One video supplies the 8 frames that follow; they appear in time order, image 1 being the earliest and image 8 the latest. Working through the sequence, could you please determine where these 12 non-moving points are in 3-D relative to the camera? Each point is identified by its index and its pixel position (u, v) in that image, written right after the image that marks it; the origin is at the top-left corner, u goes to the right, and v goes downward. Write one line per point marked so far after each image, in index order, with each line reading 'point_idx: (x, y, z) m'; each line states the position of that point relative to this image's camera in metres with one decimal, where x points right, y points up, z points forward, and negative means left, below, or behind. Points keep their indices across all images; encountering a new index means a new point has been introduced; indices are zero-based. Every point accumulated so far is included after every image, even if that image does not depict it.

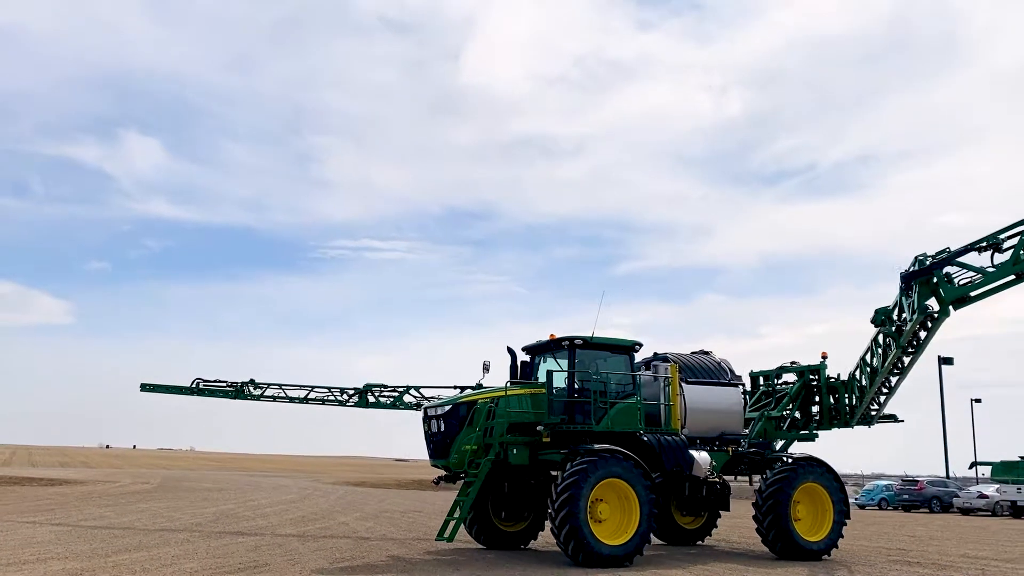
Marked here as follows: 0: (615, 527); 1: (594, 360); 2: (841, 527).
0: (+1.5, -3.6, +13.3) m
1: (+1.4, -1.2, +14.6) m
2: (+5.6, -4.0, +15.0) m
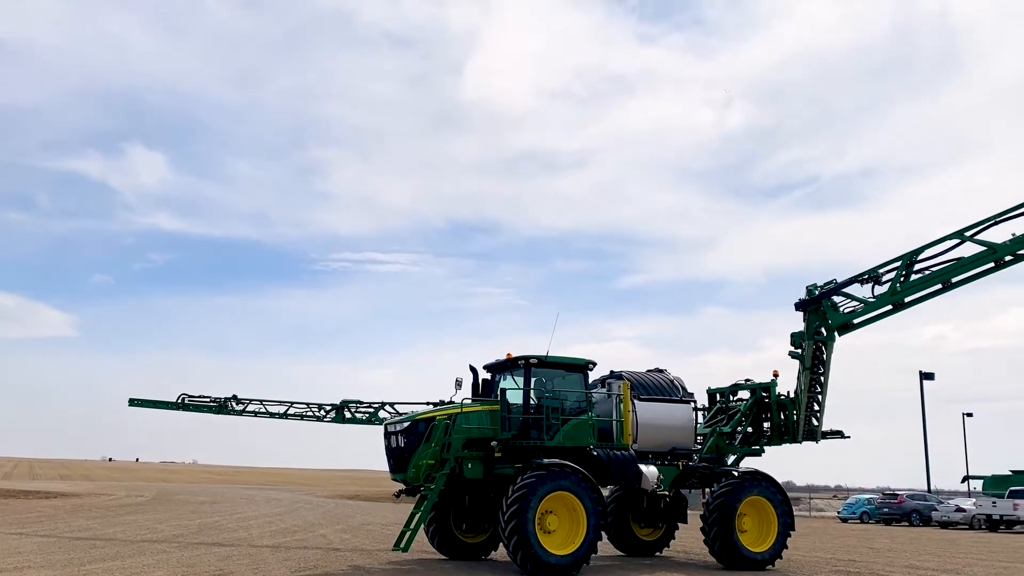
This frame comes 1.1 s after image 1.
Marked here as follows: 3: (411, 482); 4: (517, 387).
0: (+0.8, -3.9, +14.0) m
1: (+0.7, -1.6, +15.4) m
2: (+4.8, -4.4, +15.7) m
3: (-1.7, -3.2, +14.5) m
4: (+0.1, -1.7, +15.2) m
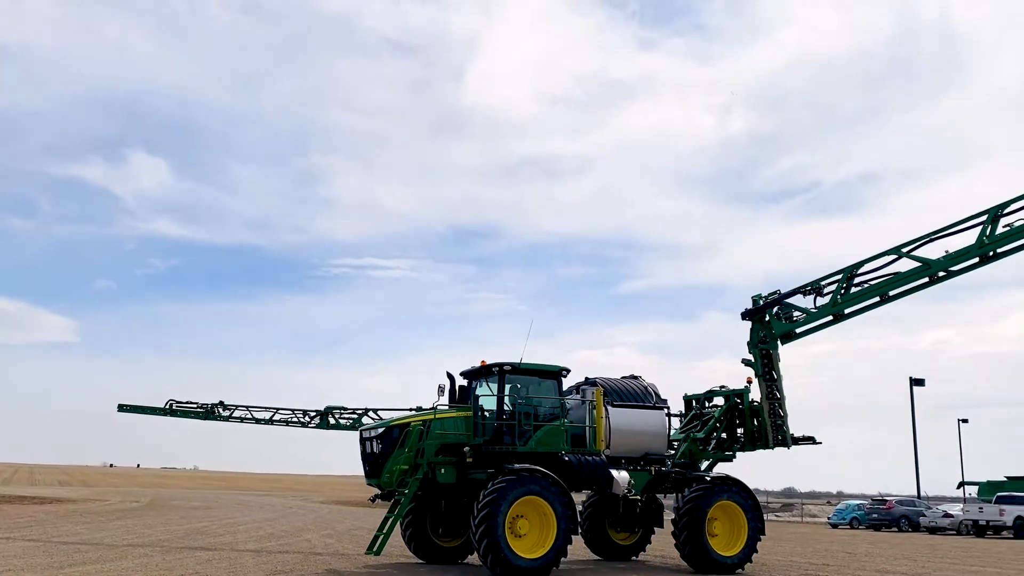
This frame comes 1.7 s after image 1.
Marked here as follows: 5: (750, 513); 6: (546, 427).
0: (+0.4, -4.1, +14.3) m
1: (+0.2, -1.7, +15.7) m
2: (+4.4, -4.6, +16.0) m
3: (-2.1, -3.3, +14.8) m
4: (-0.4, -1.9, +15.5) m
5: (+4.3, -4.1, +16.1) m
6: (+0.6, -2.4, +15.4) m
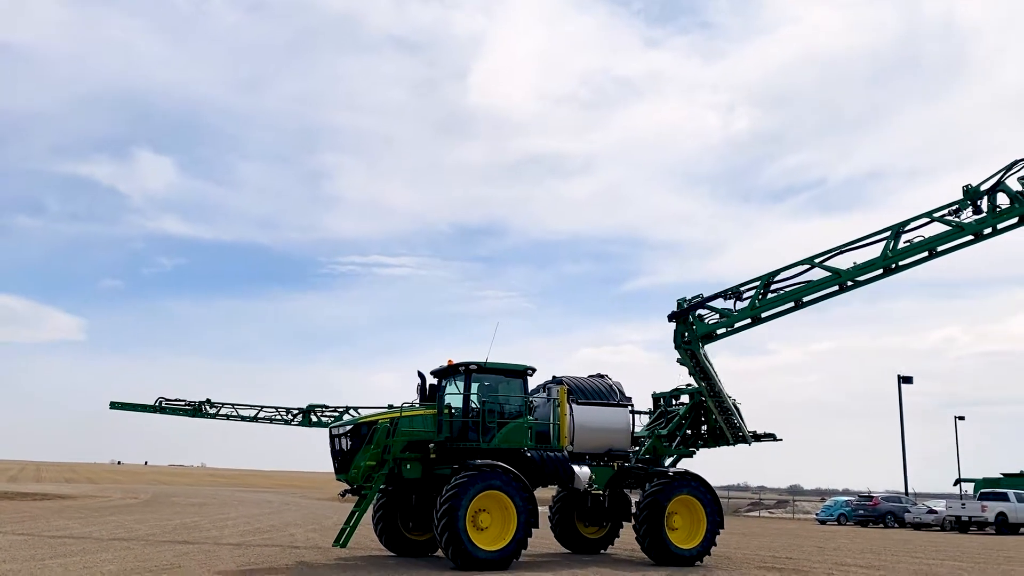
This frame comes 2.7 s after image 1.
0: (-0.3, -4.1, +14.8) m
1: (-0.4, -1.8, +16.2) m
2: (+3.8, -4.6, +16.5) m
3: (-2.8, -3.4, +15.4) m
4: (-1.0, -1.9, +16.1) m
5: (+3.7, -4.1, +16.6) m
6: (0.0, -2.5, +16.0) m
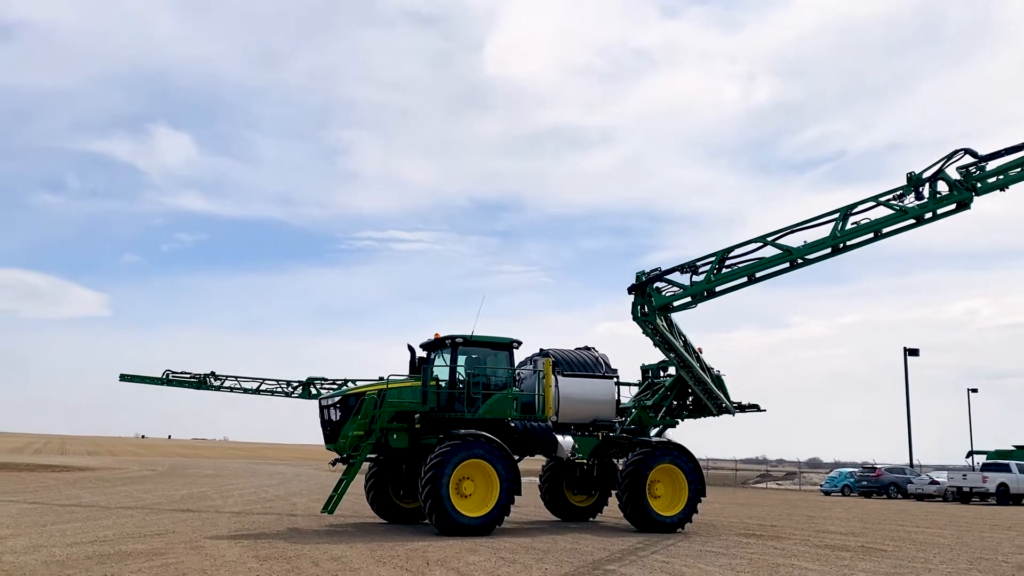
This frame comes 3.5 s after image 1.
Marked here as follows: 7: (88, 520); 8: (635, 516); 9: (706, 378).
0: (-0.6, -3.7, +15.3) m
1: (-0.7, -1.3, +16.6) m
2: (+3.5, -4.1, +16.9) m
3: (-3.0, -2.9, +15.9) m
4: (-1.3, -1.4, +16.5) m
5: (+3.4, -3.6, +17.0) m
6: (-0.3, -2.0, +16.4) m
7: (-8.0, -4.4, +16.6) m
8: (+2.3, -4.2, +16.5) m
9: (+3.9, -1.8, +18.1) m
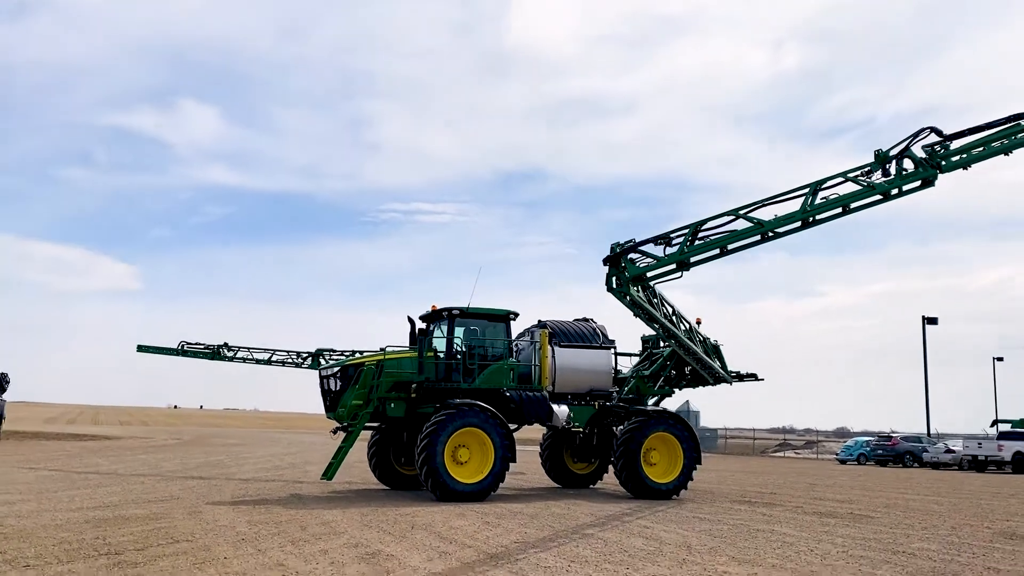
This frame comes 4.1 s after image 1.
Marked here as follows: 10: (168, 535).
0: (-0.7, -3.2, +15.6) m
1: (-0.8, -0.7, +16.9) m
2: (+3.5, -3.5, +17.1) m
3: (-3.1, -2.4, +16.3) m
4: (-1.3, -0.9, +16.8) m
5: (+3.4, -3.0, +17.2) m
6: (-0.4, -1.5, +16.7) m
7: (-8.0, -3.9, +17.2) m
8: (+2.2, -3.7, +16.8) m
9: (+3.9, -1.2, +18.2) m
10: (-3.9, -2.8, +10.0) m
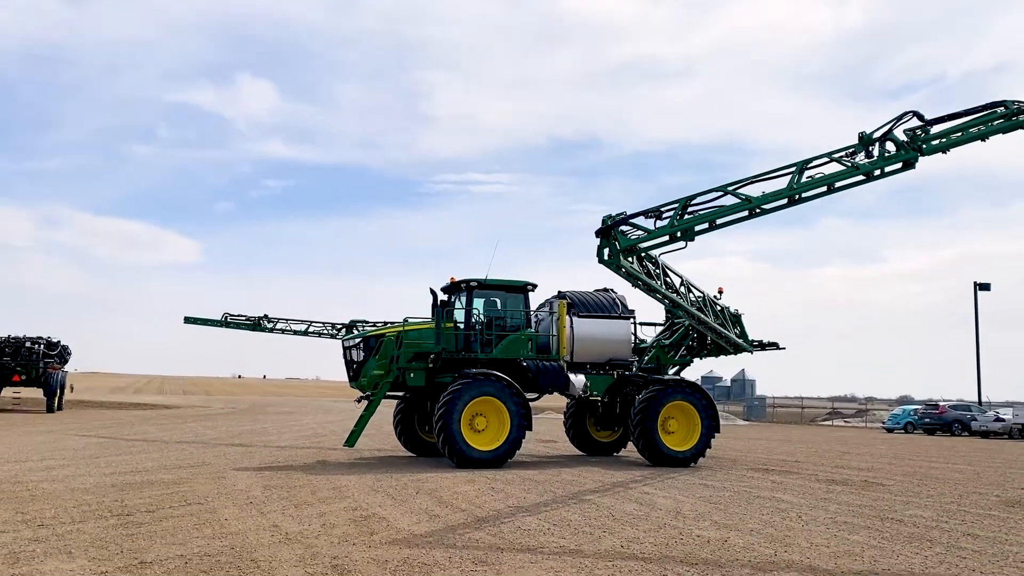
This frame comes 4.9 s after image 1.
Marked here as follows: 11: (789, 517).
0: (-0.4, -2.7, +16.0) m
1: (-0.4, -0.2, +17.2) m
2: (+3.8, -2.9, +17.3) m
3: (-2.8, -1.9, +16.8) m
4: (-1.0, -0.4, +17.1) m
5: (+3.8, -2.4, +17.3) m
6: (-0.1, -0.9, +17.0) m
7: (-7.6, -3.4, +18.1) m
8: (+2.6, -3.1, +17.0) m
9: (+4.3, -0.6, +18.2) m
10: (-4.0, -2.5, +10.6) m
11: (+3.1, -2.5, +9.8) m
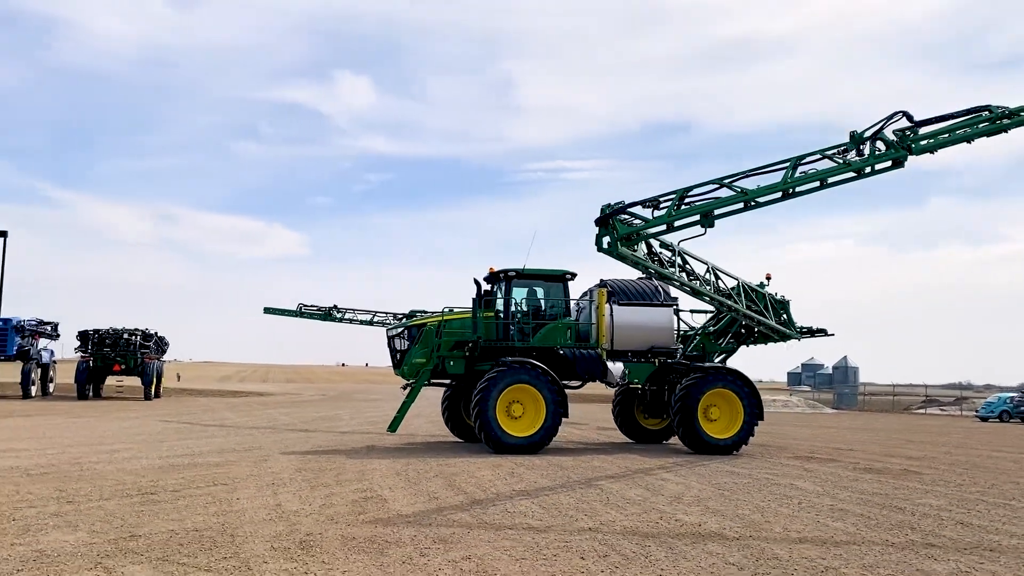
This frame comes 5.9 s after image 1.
0: (+0.3, -2.5, +16.3) m
1: (+0.3, 0.0, +17.5) m
2: (+4.6, -2.7, +17.1) m
3: (-2.0, -1.8, +17.4) m
4: (-0.2, -0.2, +17.5) m
5: (+4.5, -2.2, +17.2) m
6: (+0.7, -0.7, +17.3) m
7: (-6.6, -3.2, +19.2) m
8: (+3.4, -2.9, +17.0) m
9: (+5.2, -0.3, +18.0) m
10: (-3.9, -2.5, +11.4) m
11: (+3.0, -2.4, +9.8) m
